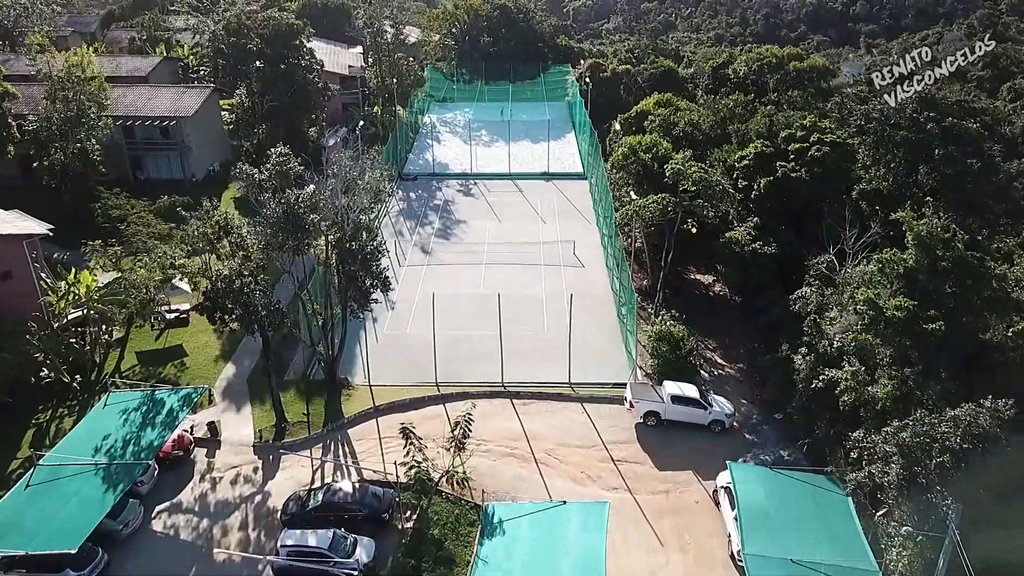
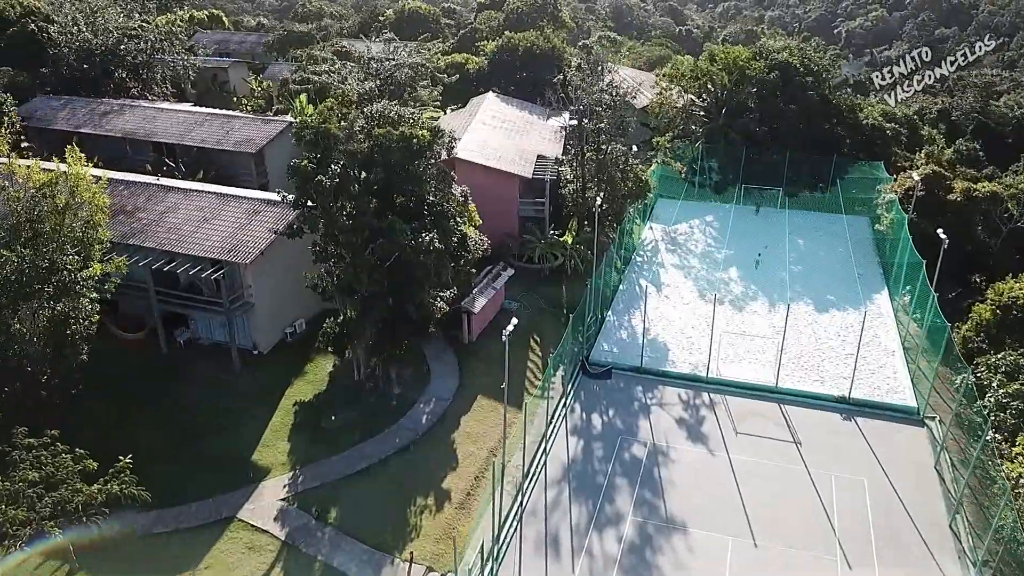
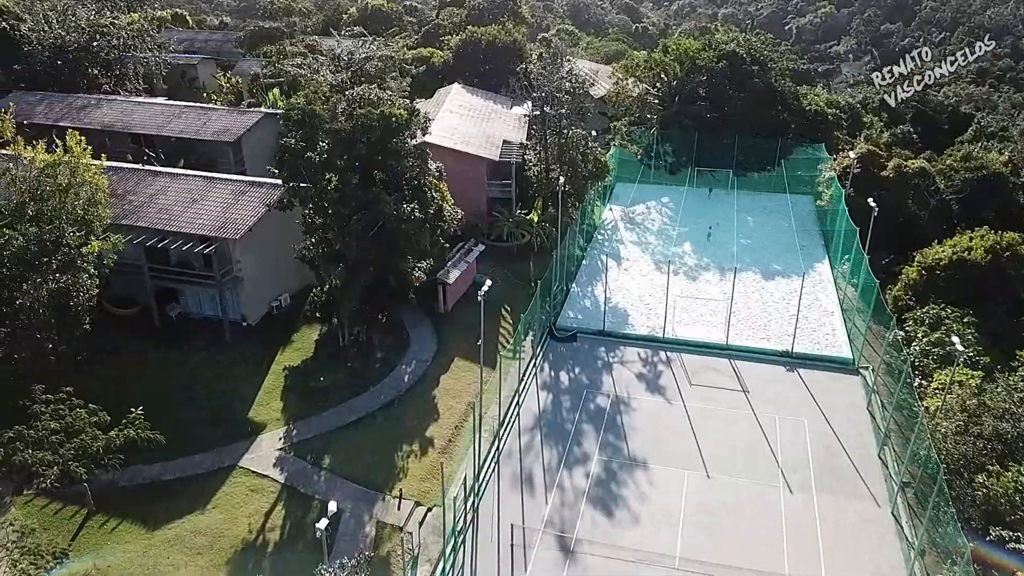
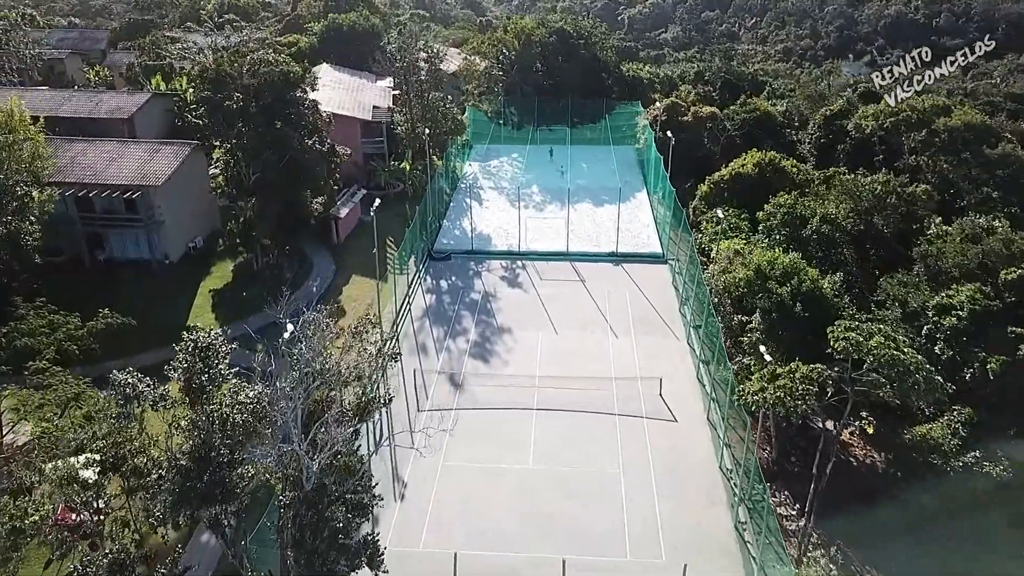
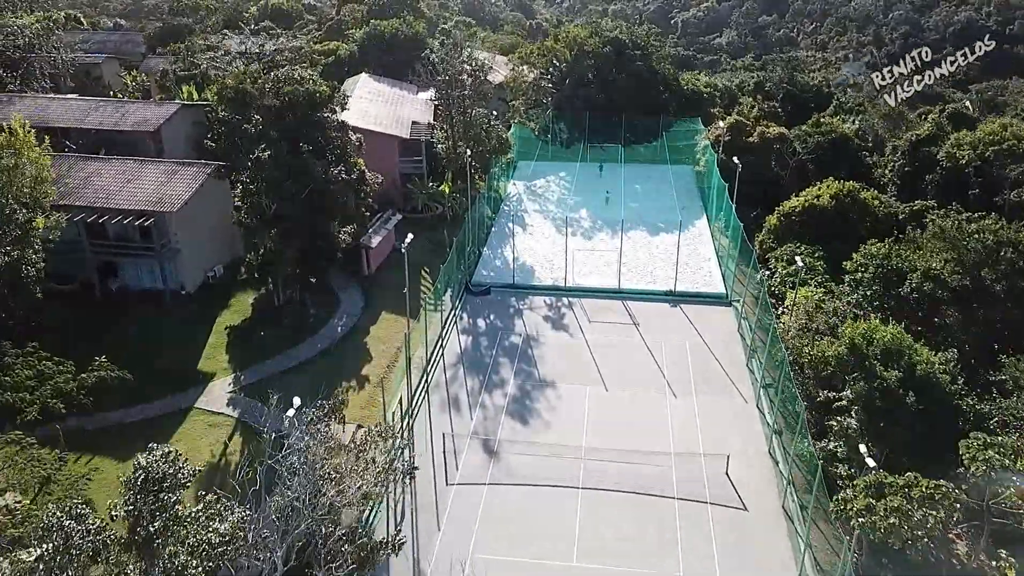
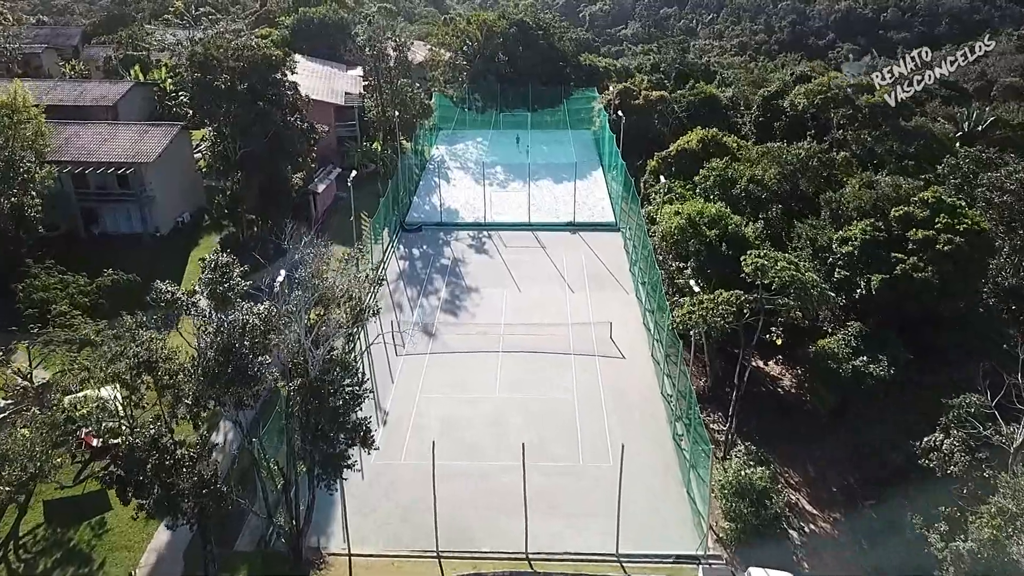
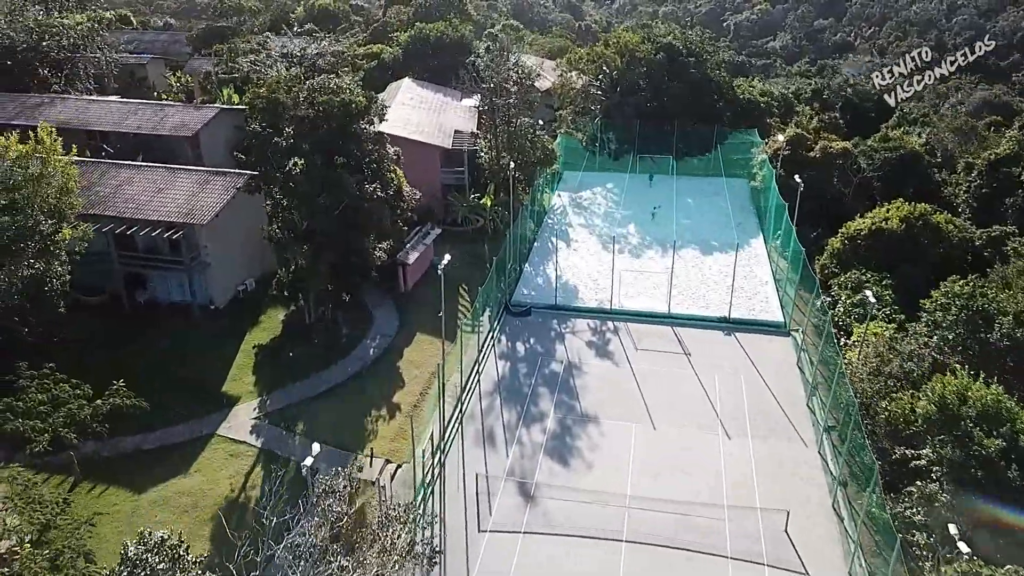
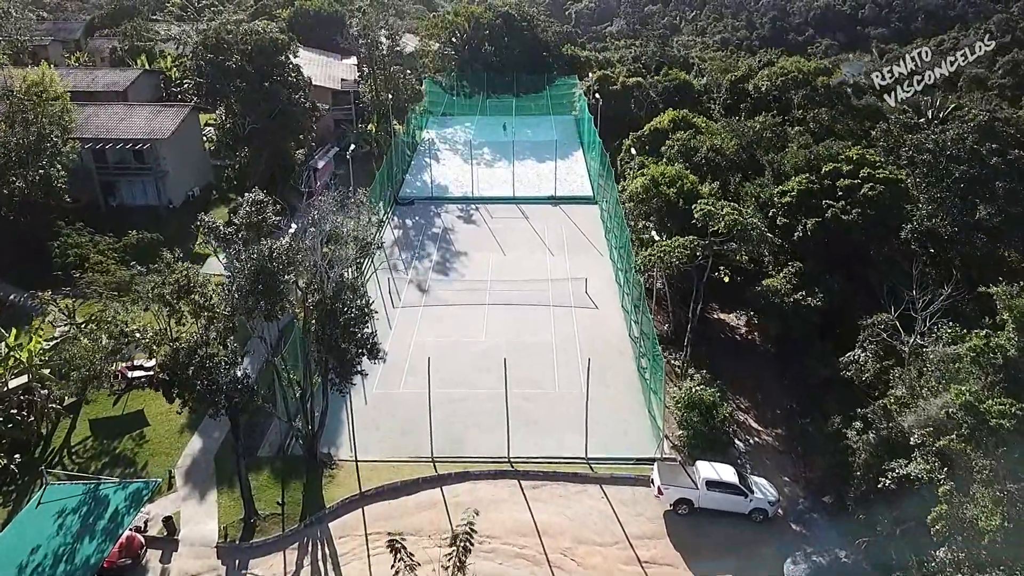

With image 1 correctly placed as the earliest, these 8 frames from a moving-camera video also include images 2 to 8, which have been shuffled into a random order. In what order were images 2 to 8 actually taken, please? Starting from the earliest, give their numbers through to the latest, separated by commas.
8, 6, 4, 5, 7, 3, 2
